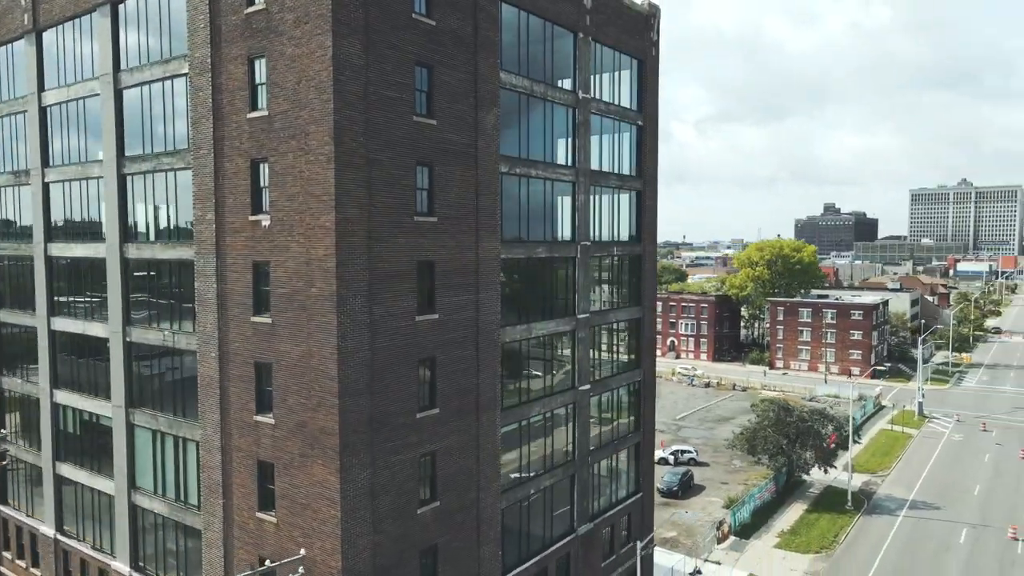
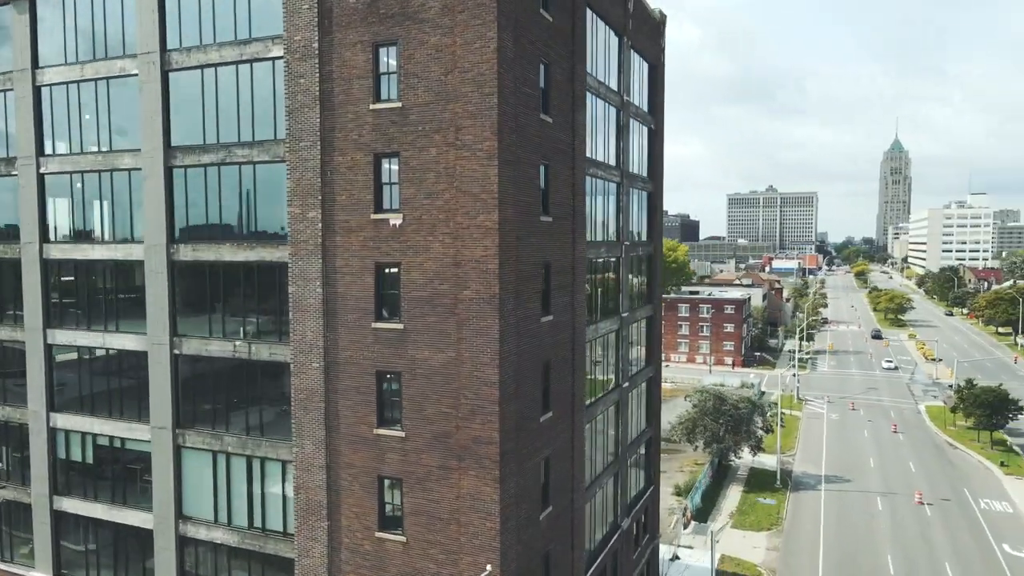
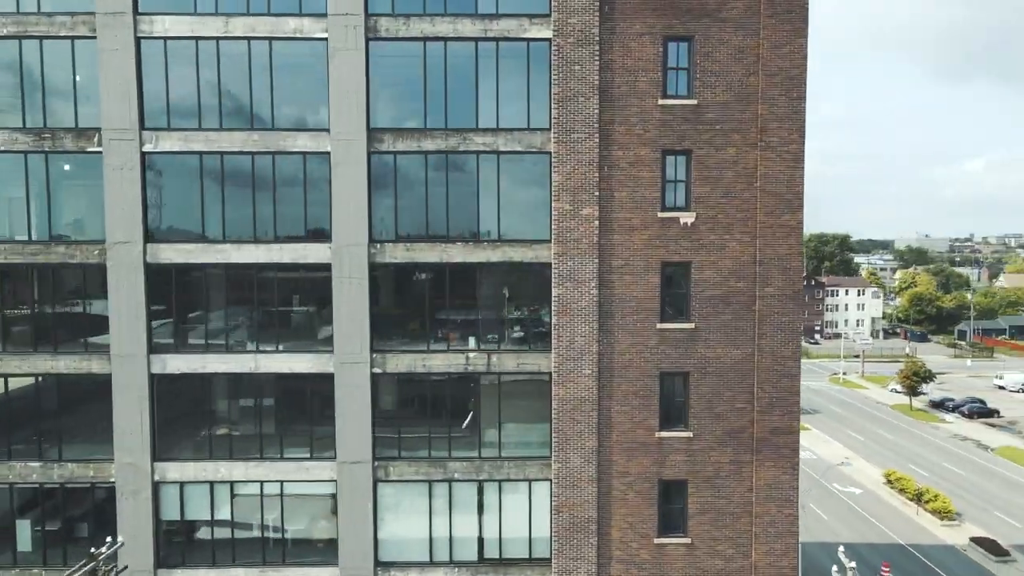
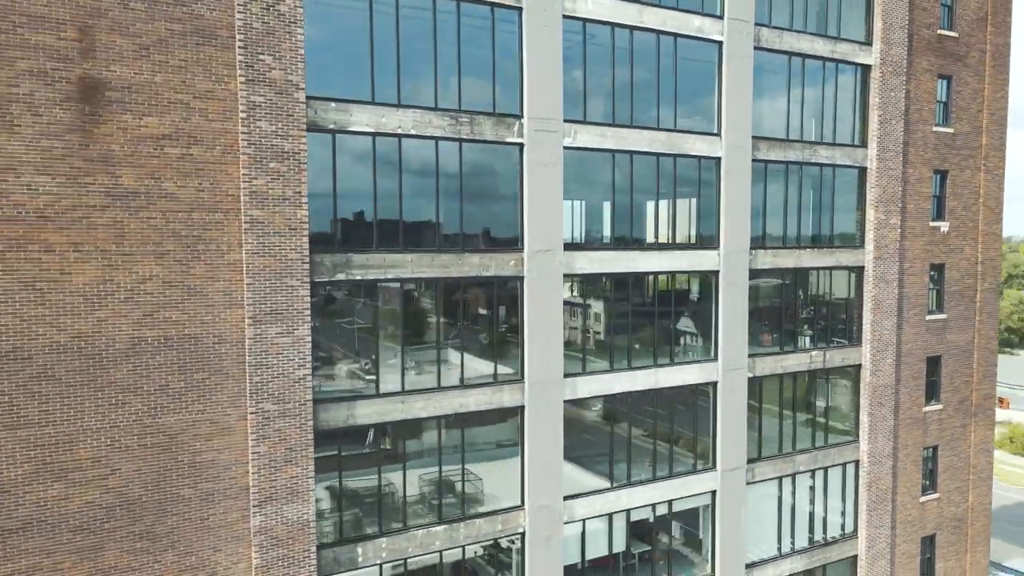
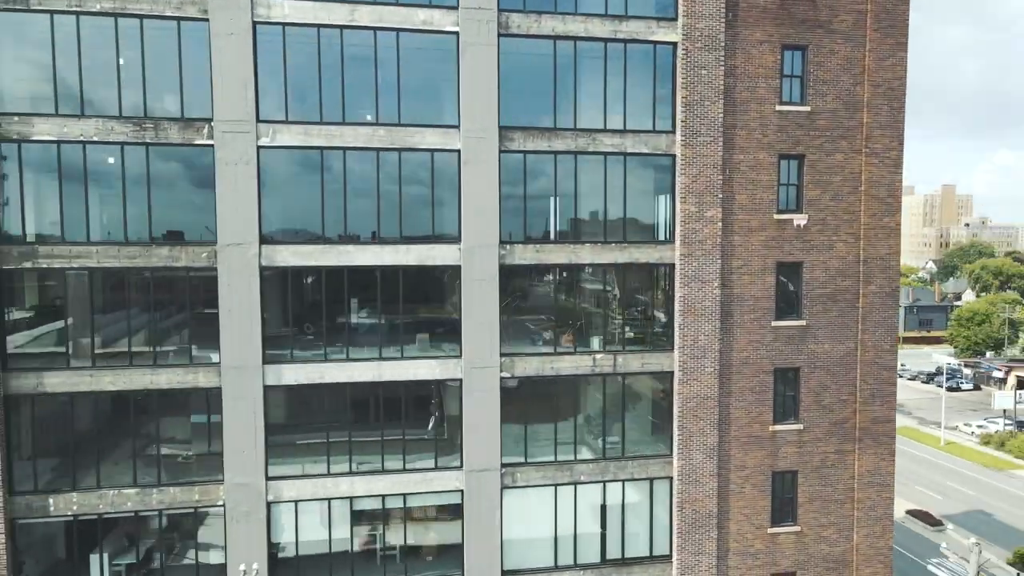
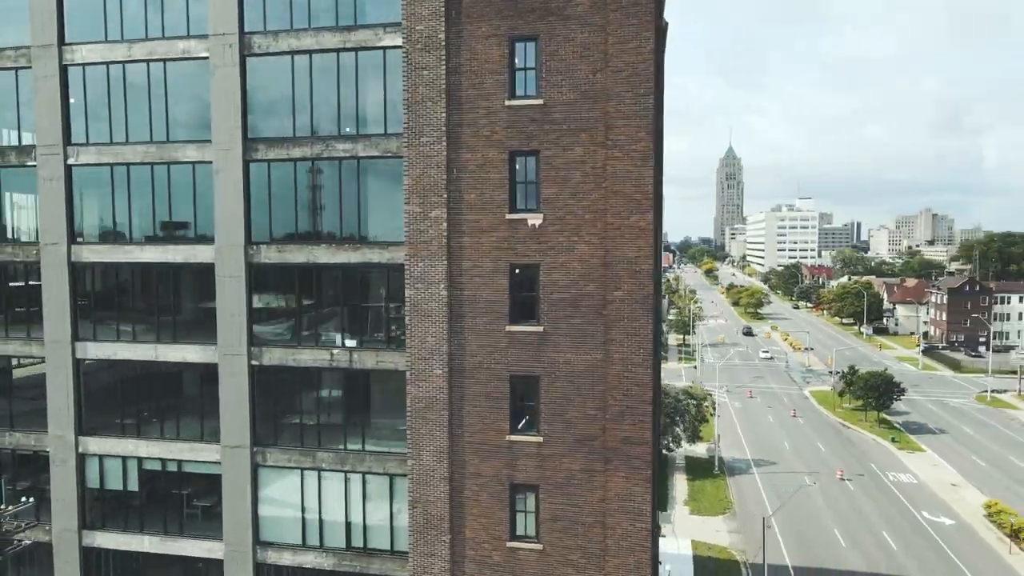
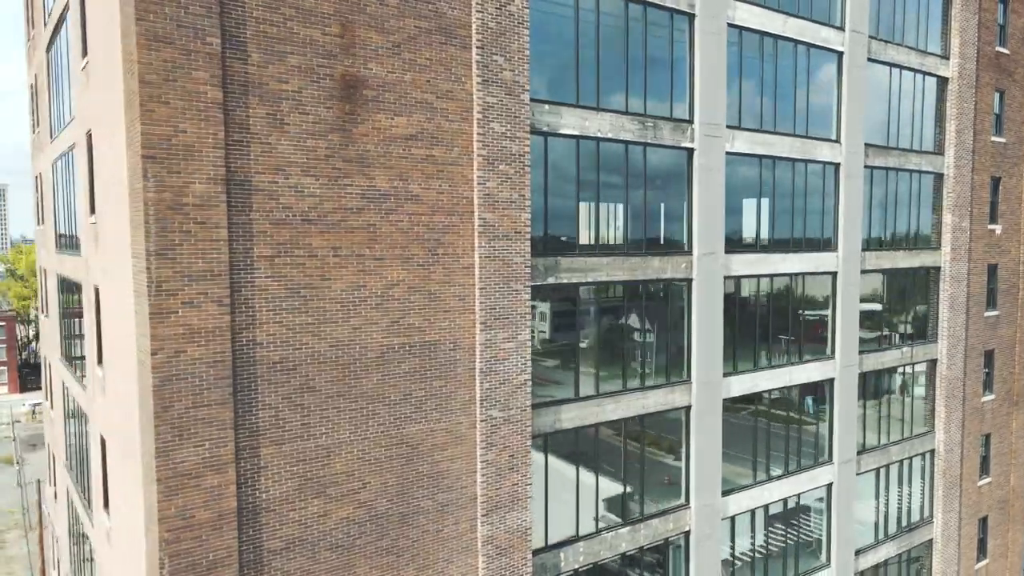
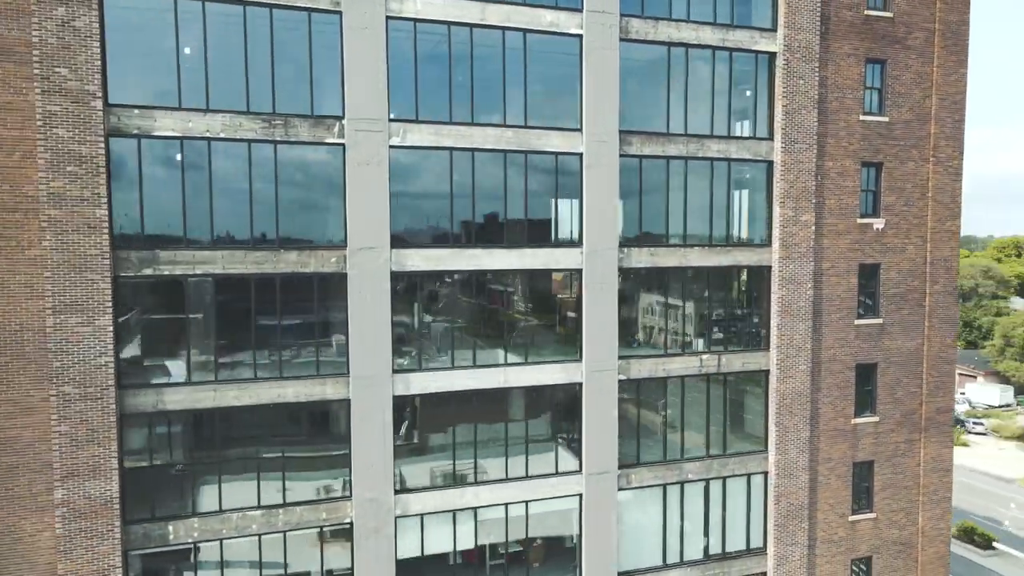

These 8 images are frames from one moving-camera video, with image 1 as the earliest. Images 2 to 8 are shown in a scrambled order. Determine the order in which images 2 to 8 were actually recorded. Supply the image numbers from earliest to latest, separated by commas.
2, 6, 3, 5, 8, 4, 7
